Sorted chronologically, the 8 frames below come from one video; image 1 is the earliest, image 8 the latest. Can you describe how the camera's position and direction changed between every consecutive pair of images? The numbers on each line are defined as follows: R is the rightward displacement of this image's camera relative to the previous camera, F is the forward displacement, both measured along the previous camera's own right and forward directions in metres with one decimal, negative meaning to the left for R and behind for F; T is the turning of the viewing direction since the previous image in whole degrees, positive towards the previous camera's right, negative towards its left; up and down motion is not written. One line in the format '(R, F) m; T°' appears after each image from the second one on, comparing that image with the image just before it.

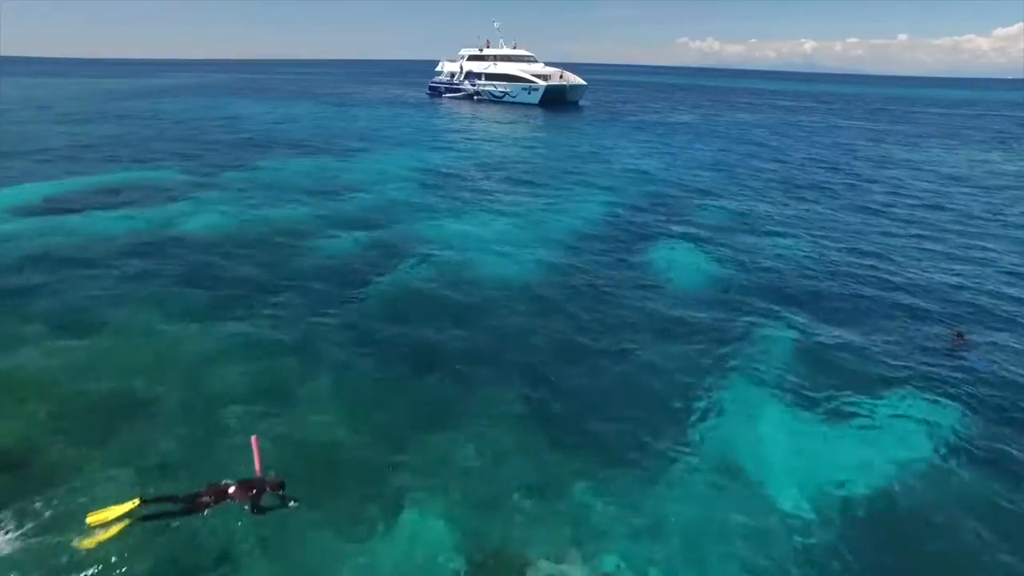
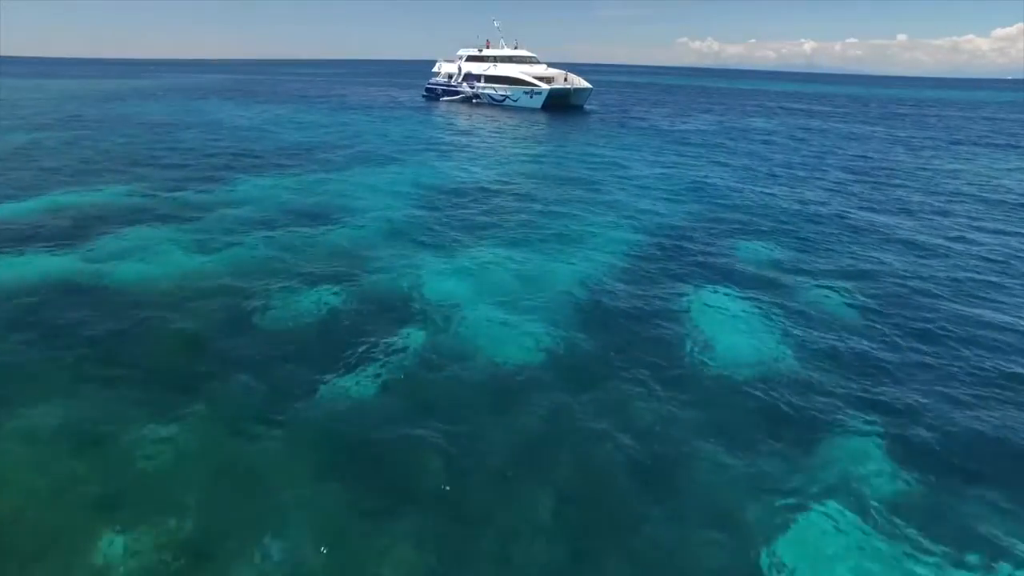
(-0.4, +3.2) m; 0°
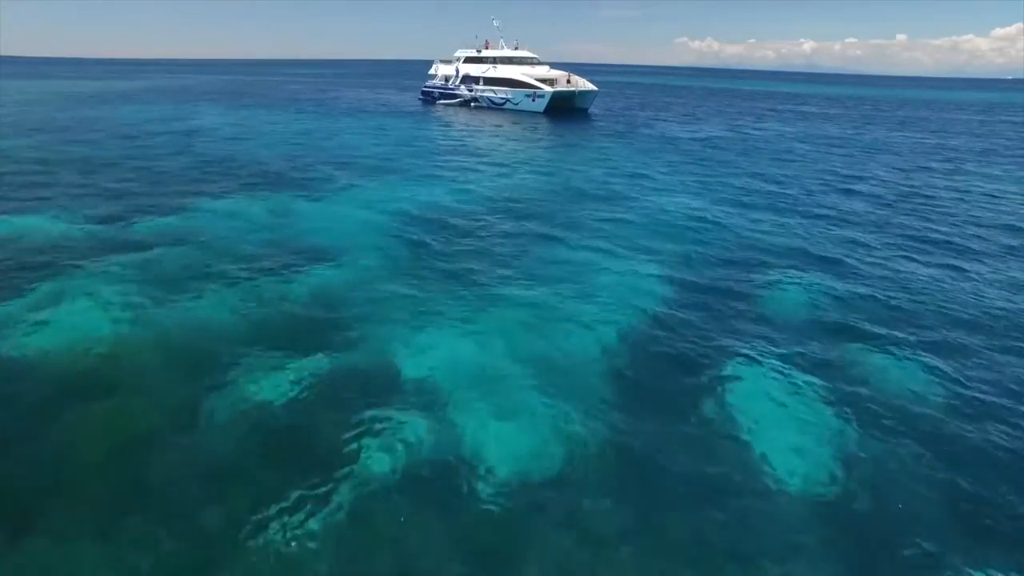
(-0.4, +3.5) m; 0°
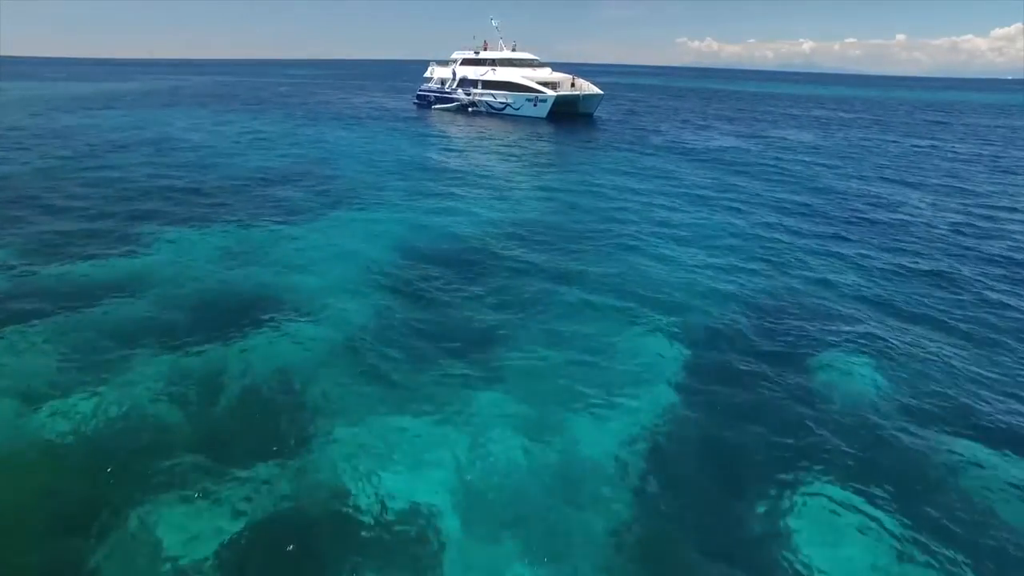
(-0.4, +3.8) m; 0°
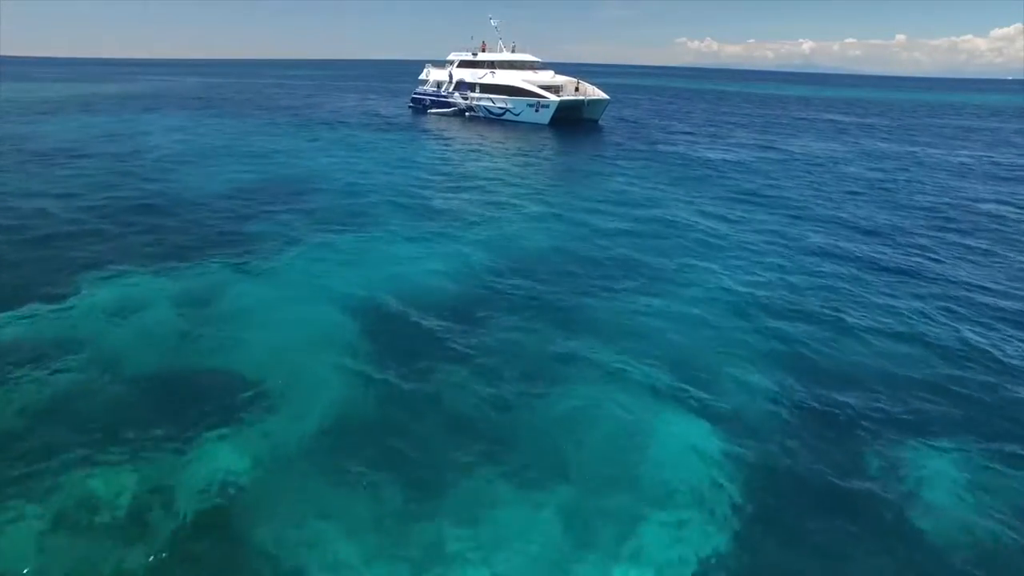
(-0.4, +4.0) m; 0°
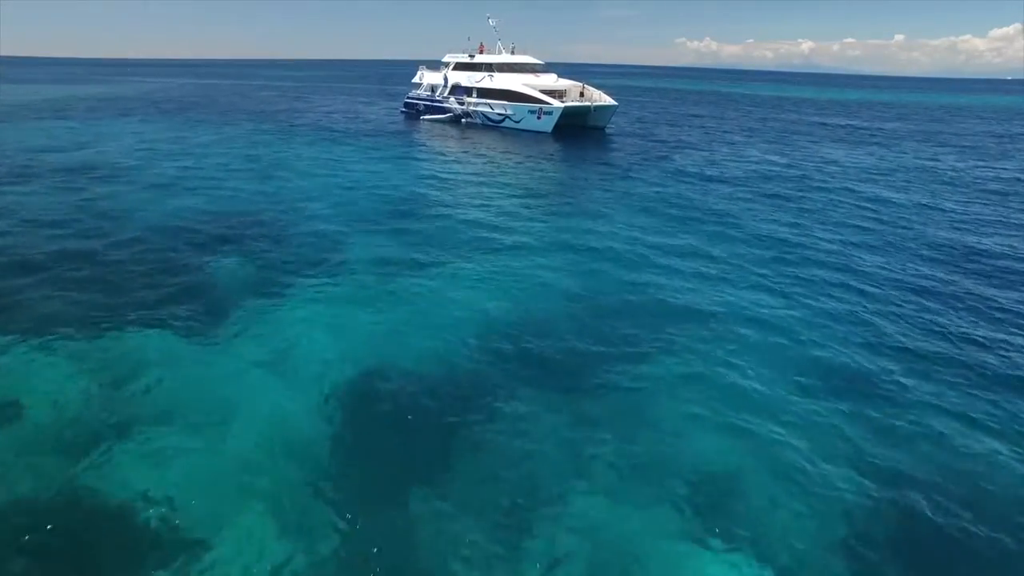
(-0.5, +5.1) m; 0°
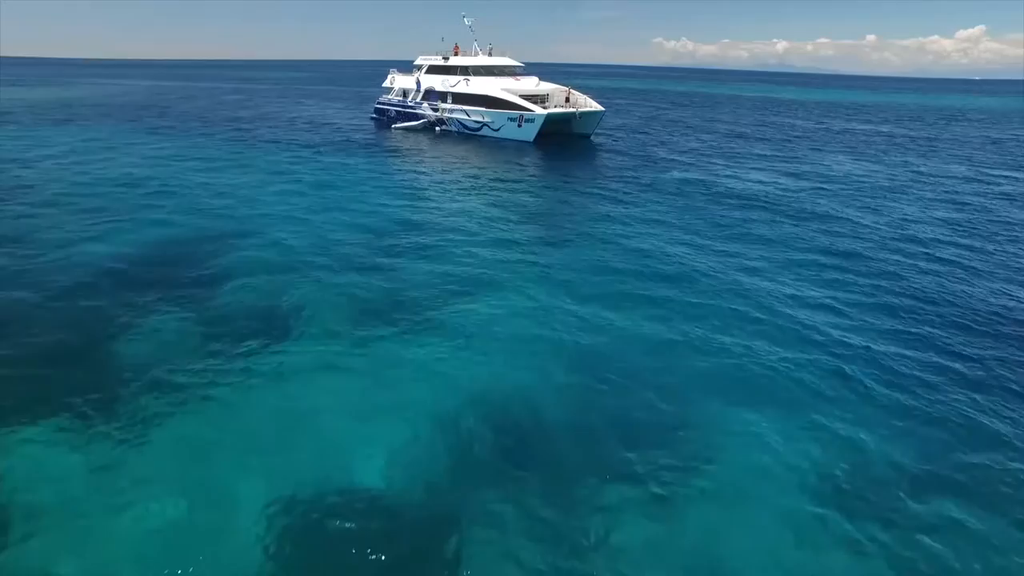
(-0.4, +6.0) m; +2°
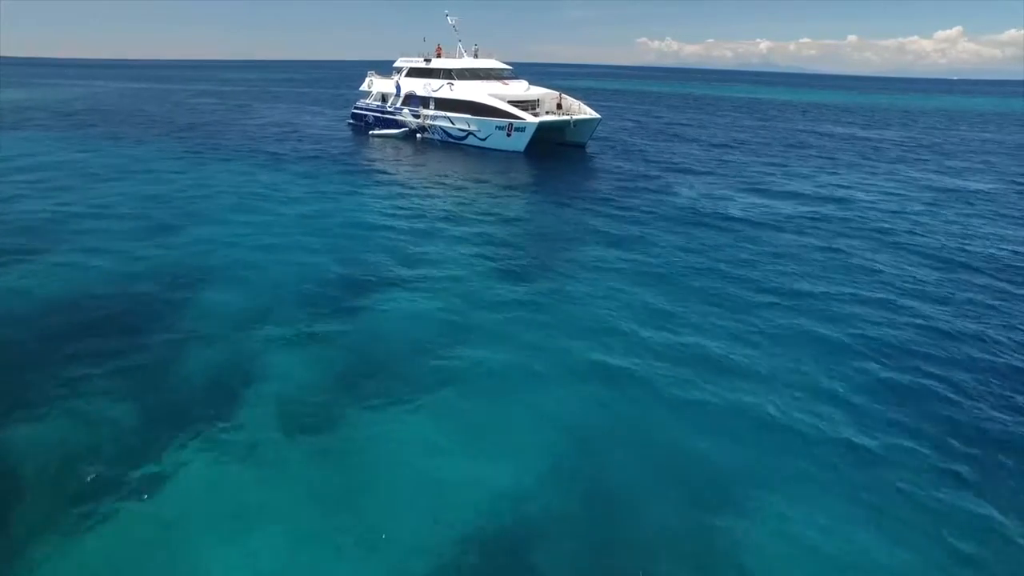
(-0.8, +6.2) m; +2°
